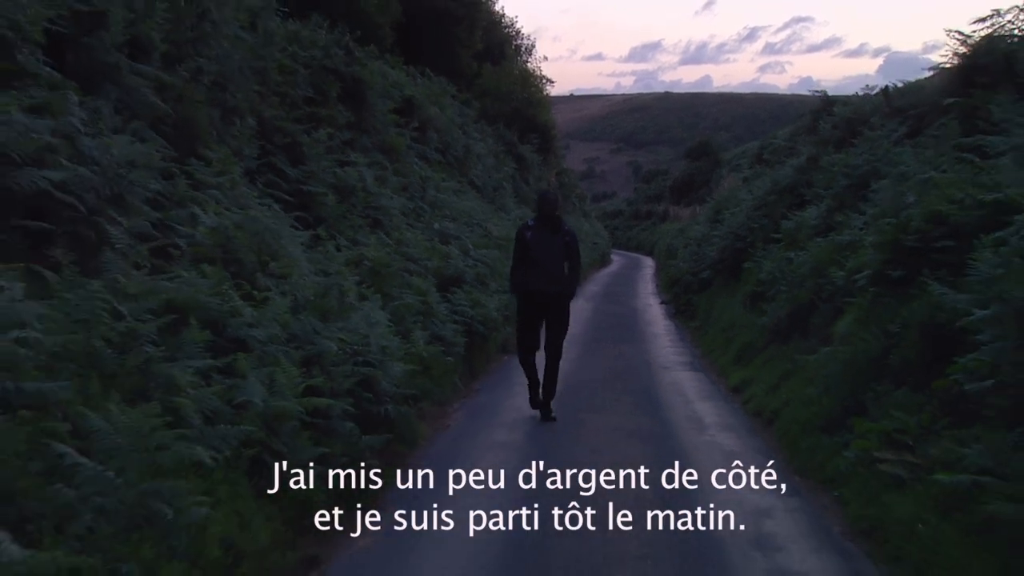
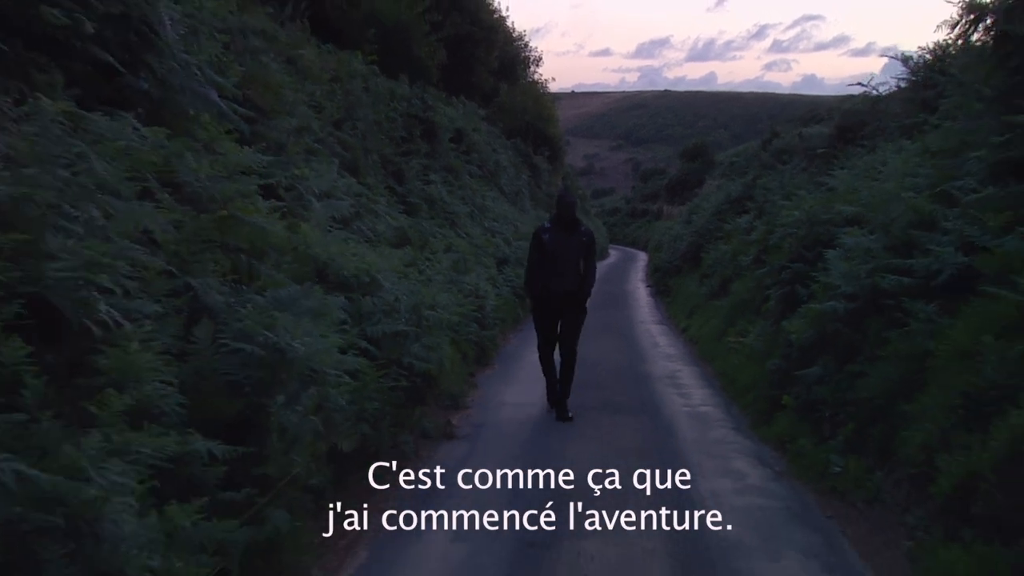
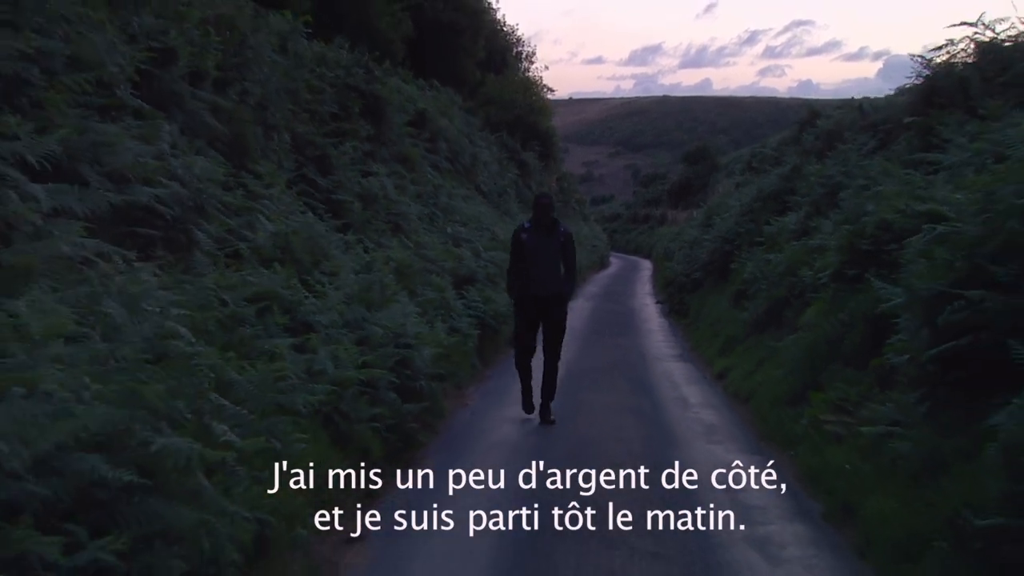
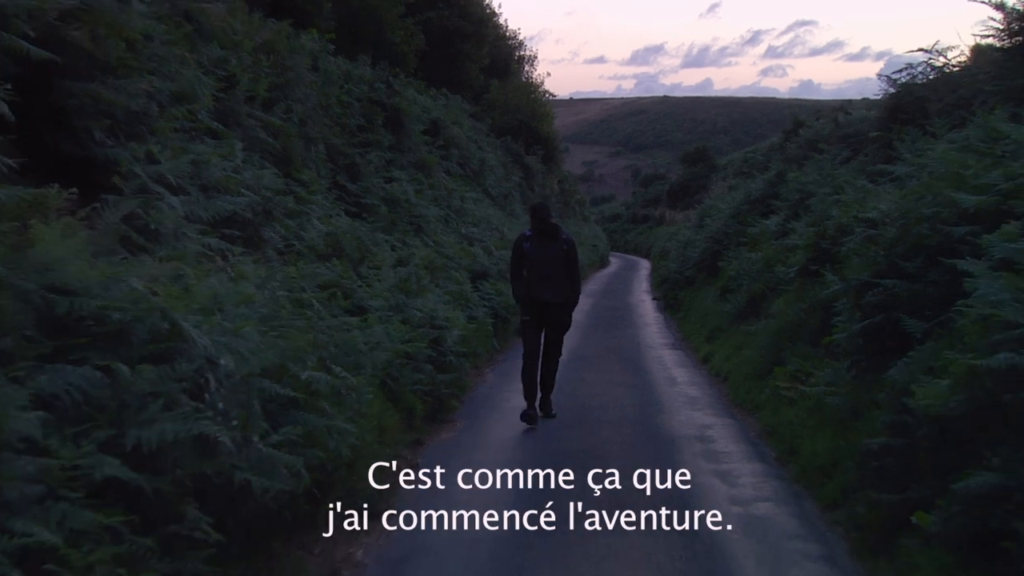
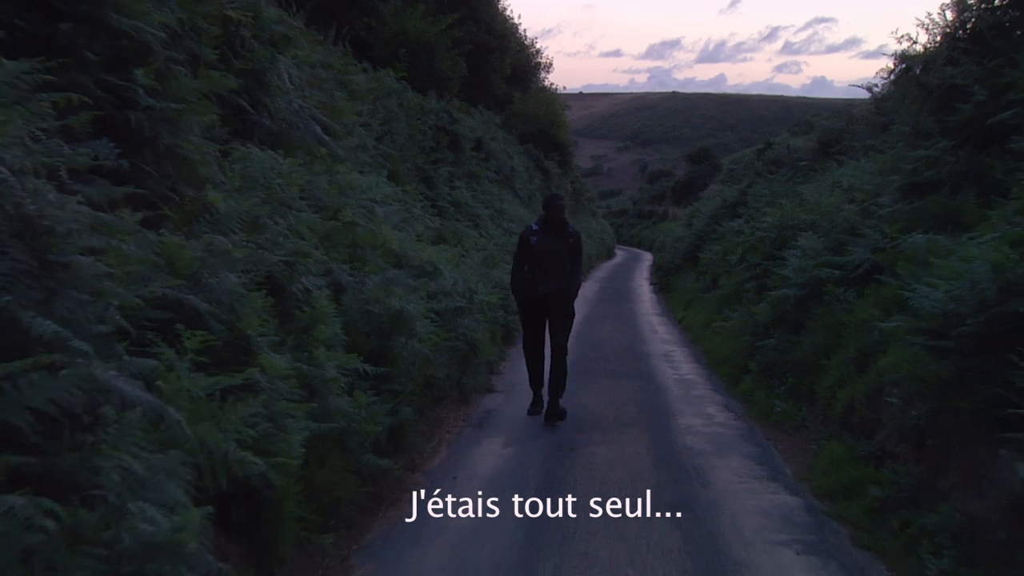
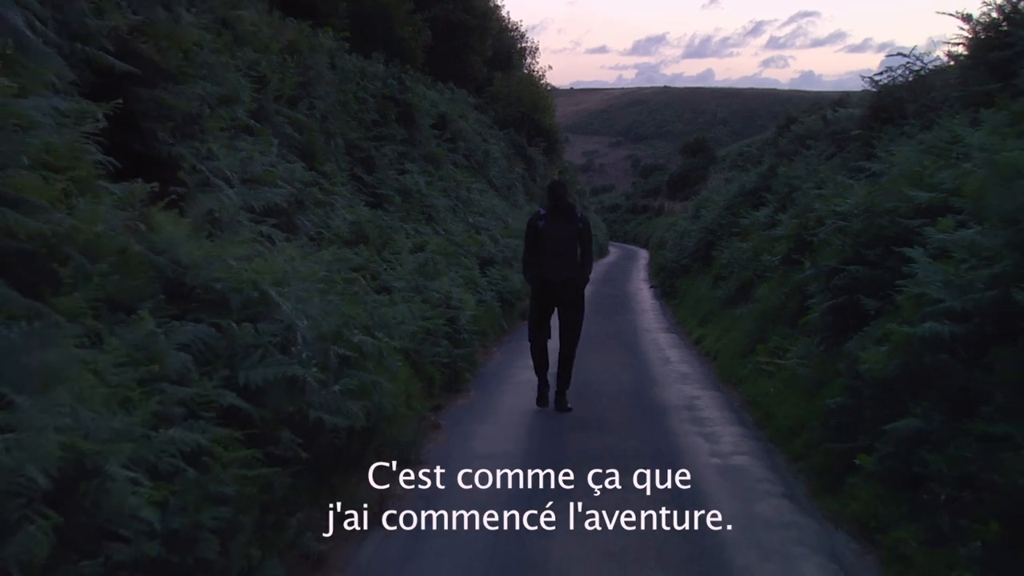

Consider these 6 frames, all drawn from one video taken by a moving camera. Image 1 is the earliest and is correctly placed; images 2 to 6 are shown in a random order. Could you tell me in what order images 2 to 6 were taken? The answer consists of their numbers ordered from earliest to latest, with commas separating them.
3, 4, 6, 2, 5
